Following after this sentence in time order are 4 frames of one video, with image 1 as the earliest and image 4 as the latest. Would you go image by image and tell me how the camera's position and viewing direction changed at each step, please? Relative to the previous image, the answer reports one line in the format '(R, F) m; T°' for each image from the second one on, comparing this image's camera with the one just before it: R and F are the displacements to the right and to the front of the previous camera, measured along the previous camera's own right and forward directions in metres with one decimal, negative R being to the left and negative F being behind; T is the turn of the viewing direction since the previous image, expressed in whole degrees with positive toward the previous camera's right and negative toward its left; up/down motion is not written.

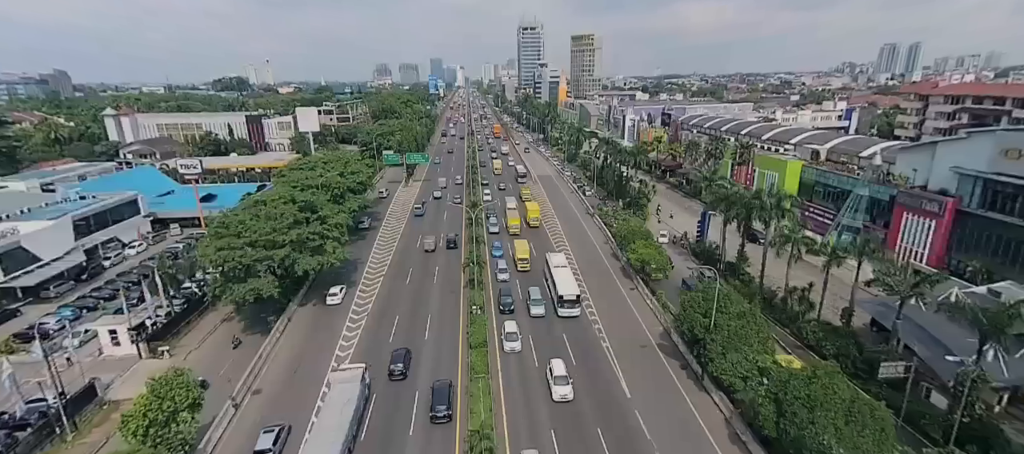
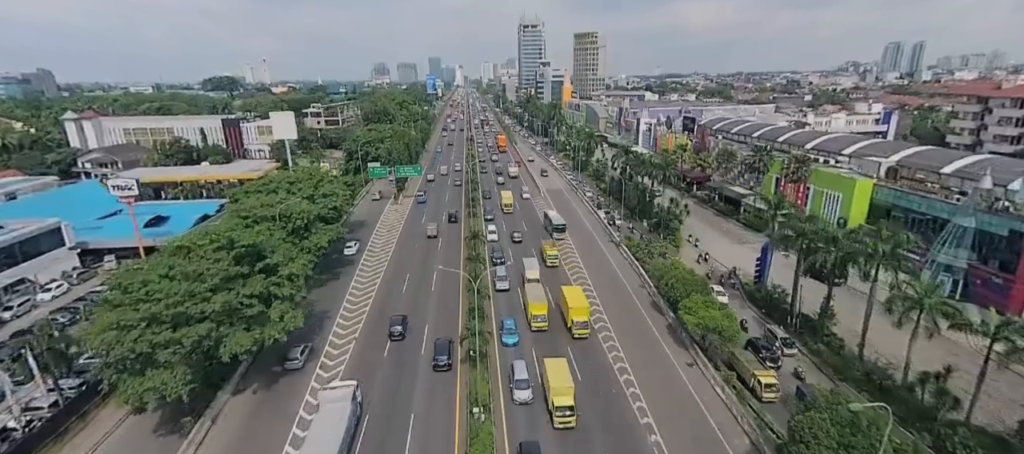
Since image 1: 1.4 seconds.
(-0.9, +9.6) m; 0°
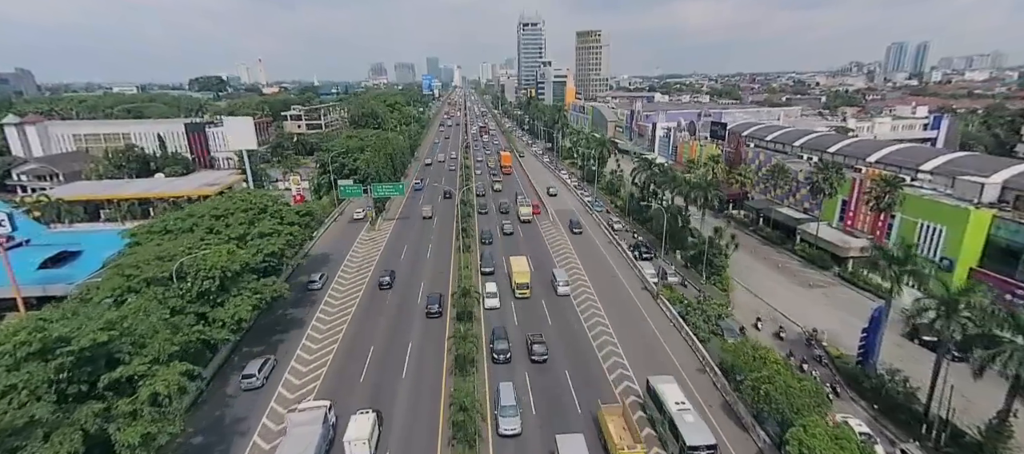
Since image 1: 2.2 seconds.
(-0.4, +10.8) m; 0°
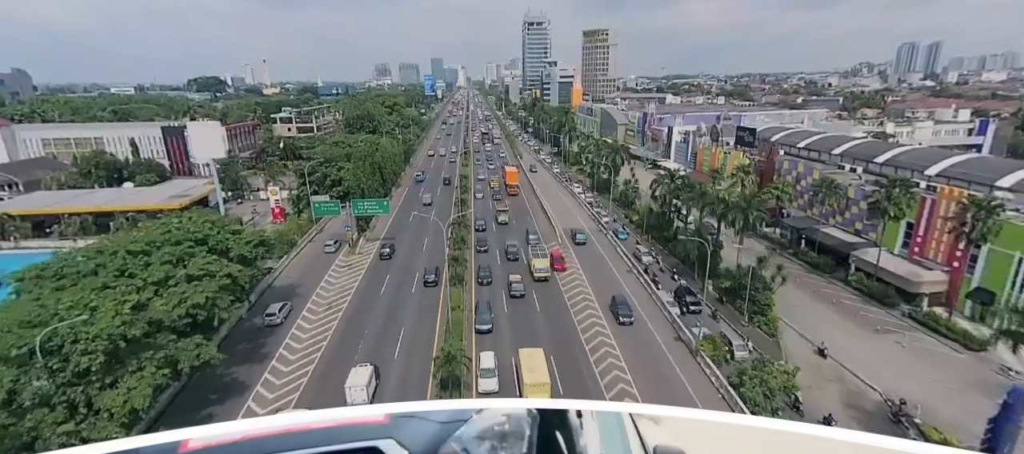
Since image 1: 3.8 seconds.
(+0.2, +6.8) m; -1°
